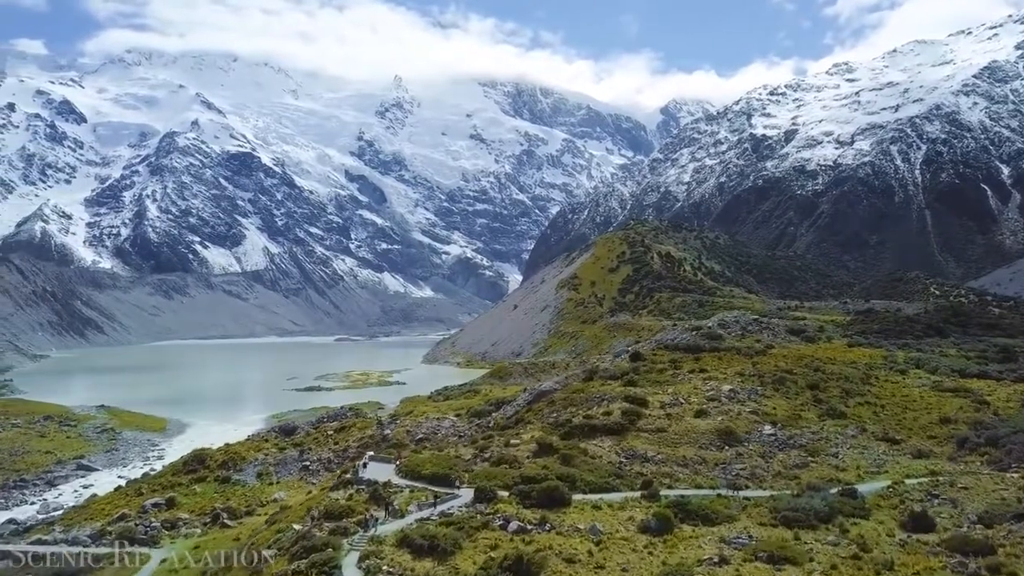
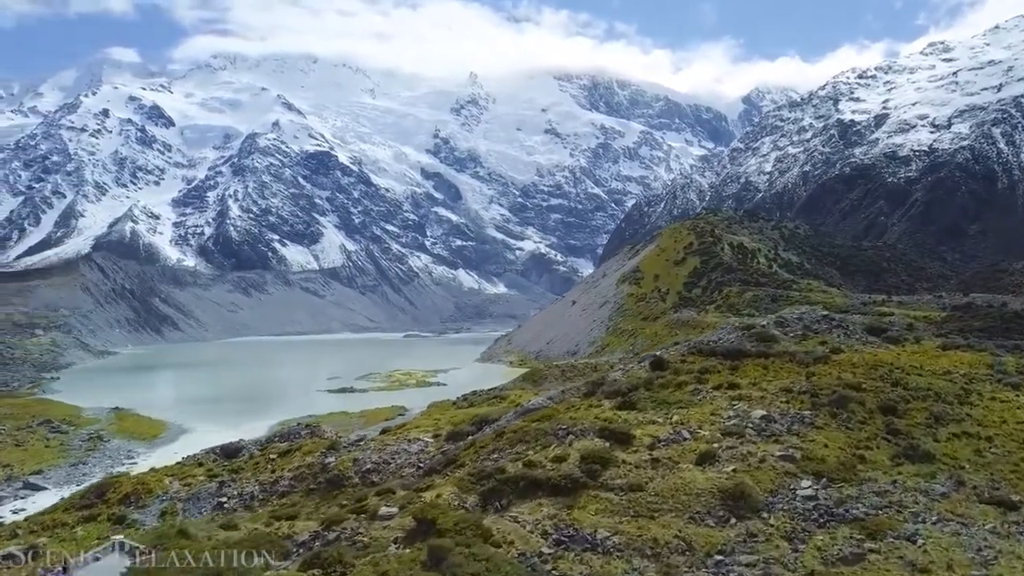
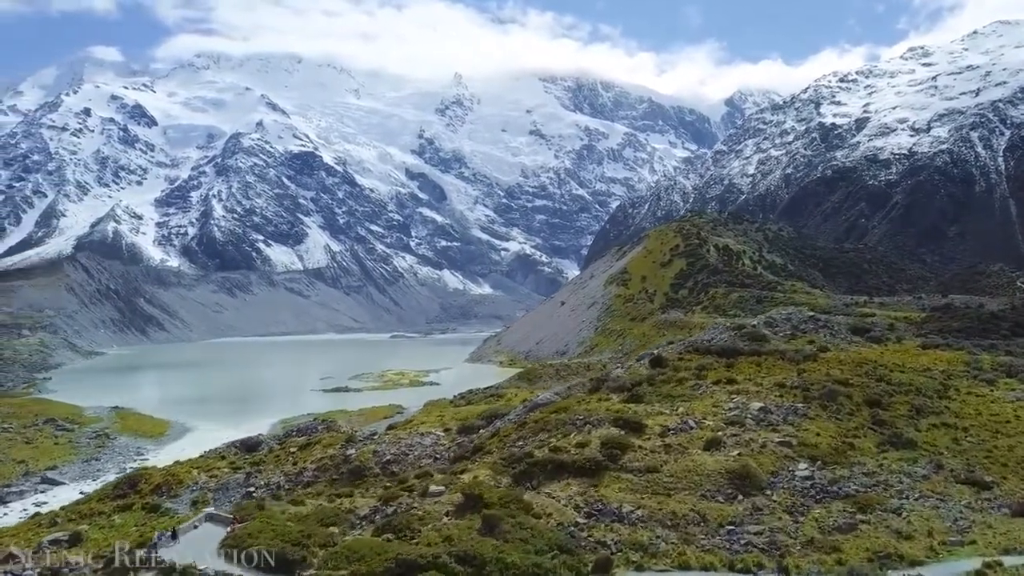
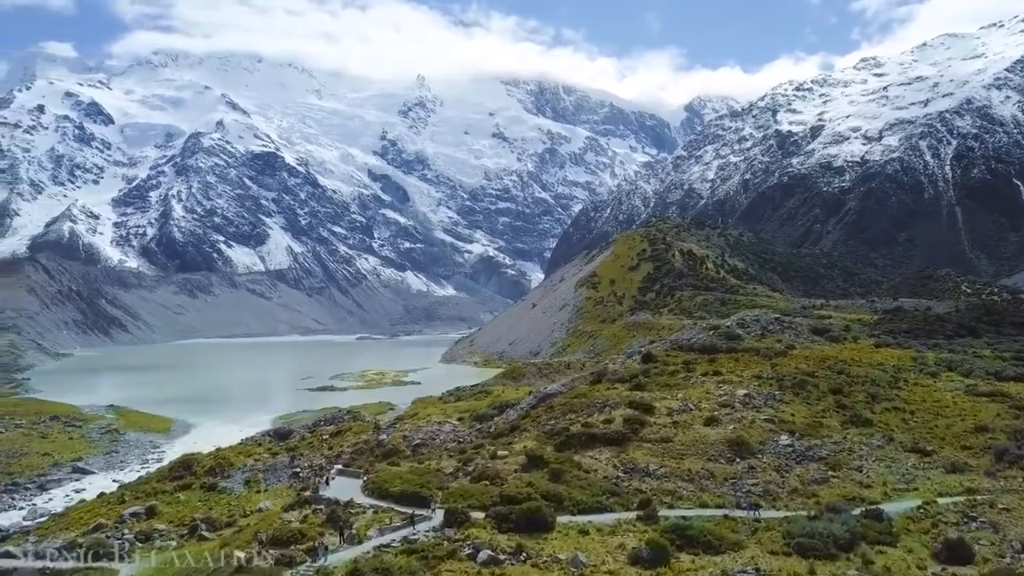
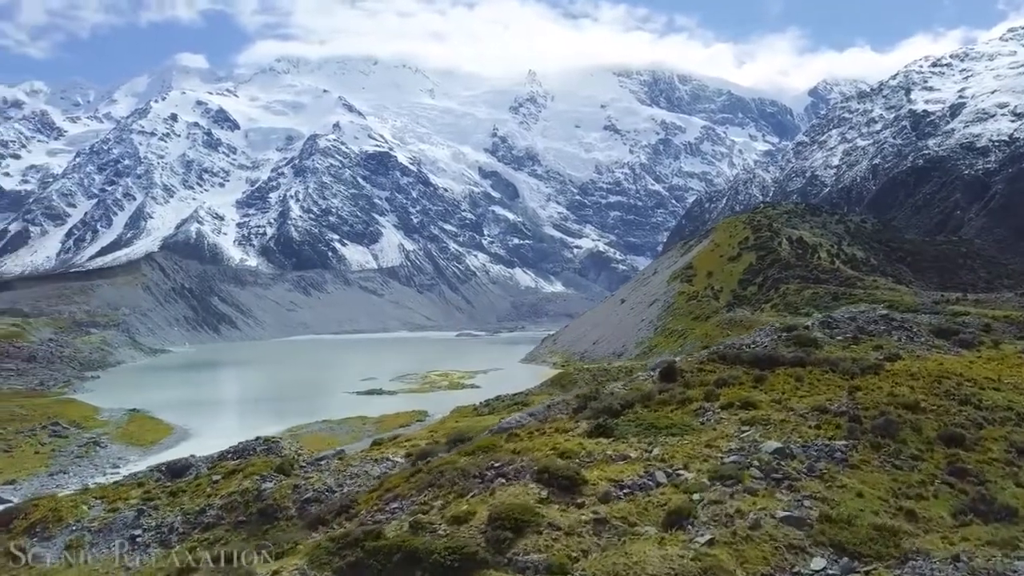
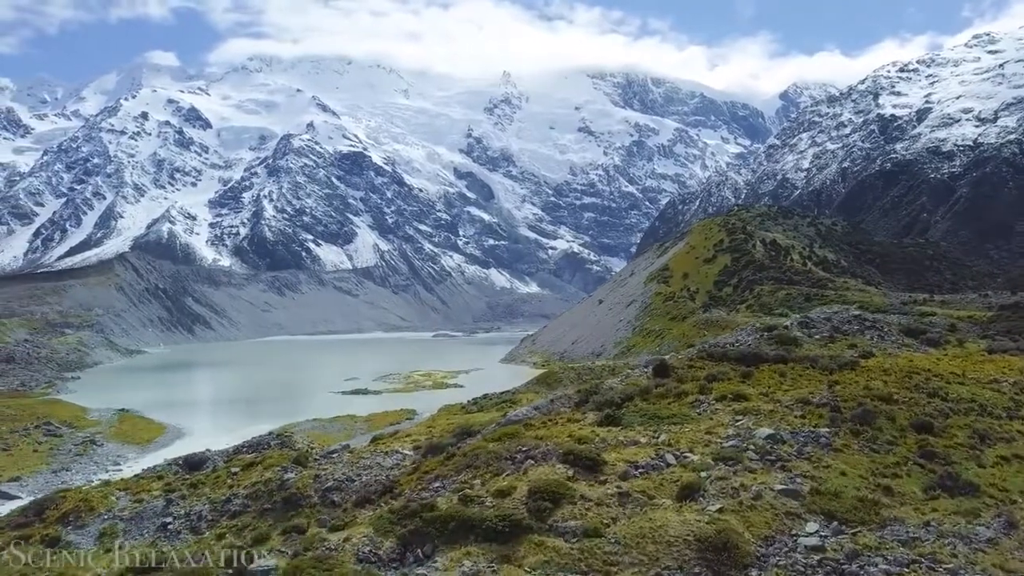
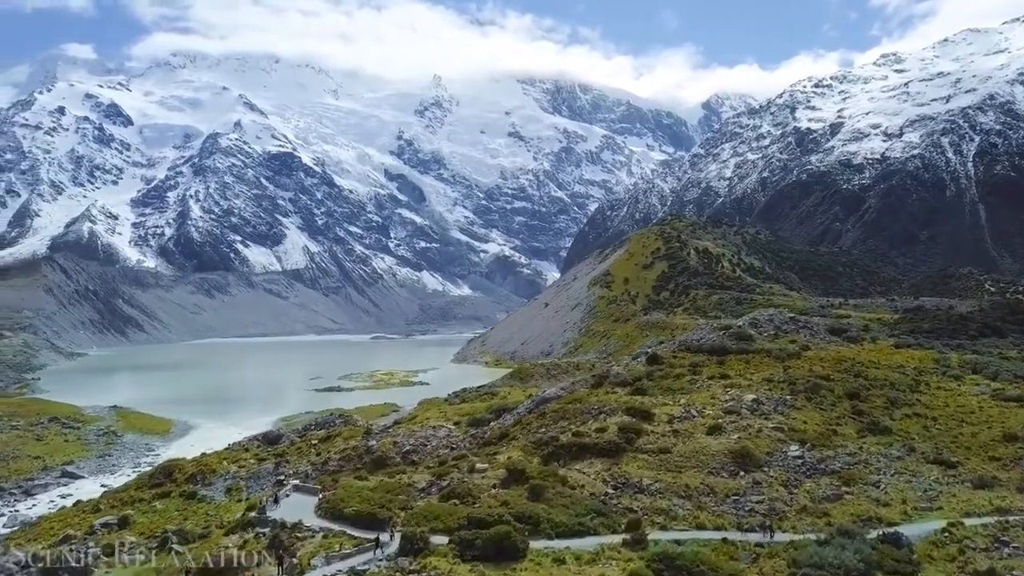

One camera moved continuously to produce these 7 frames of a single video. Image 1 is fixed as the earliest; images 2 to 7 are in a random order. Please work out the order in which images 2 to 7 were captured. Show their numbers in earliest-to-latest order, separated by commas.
4, 7, 3, 2, 6, 5
